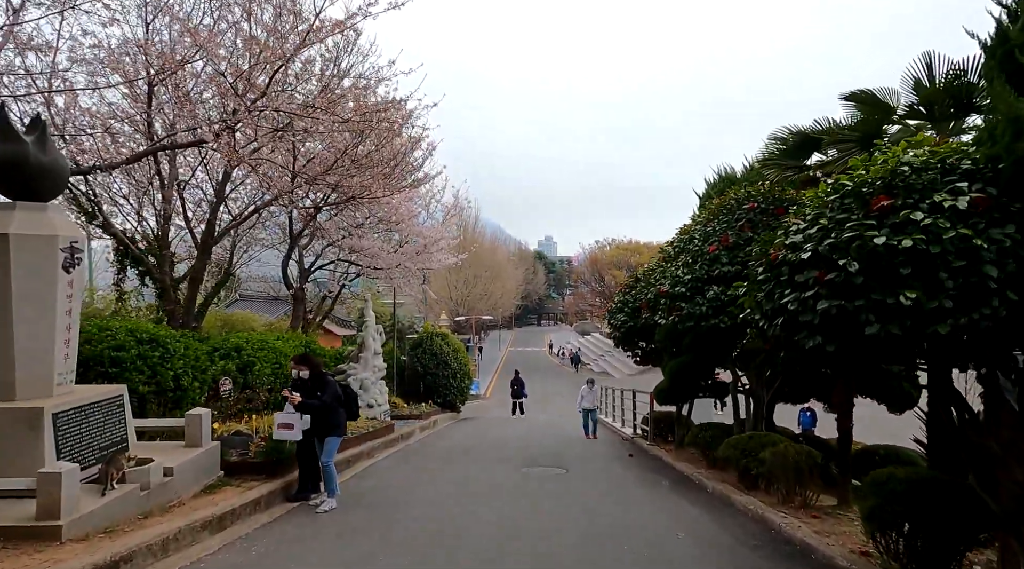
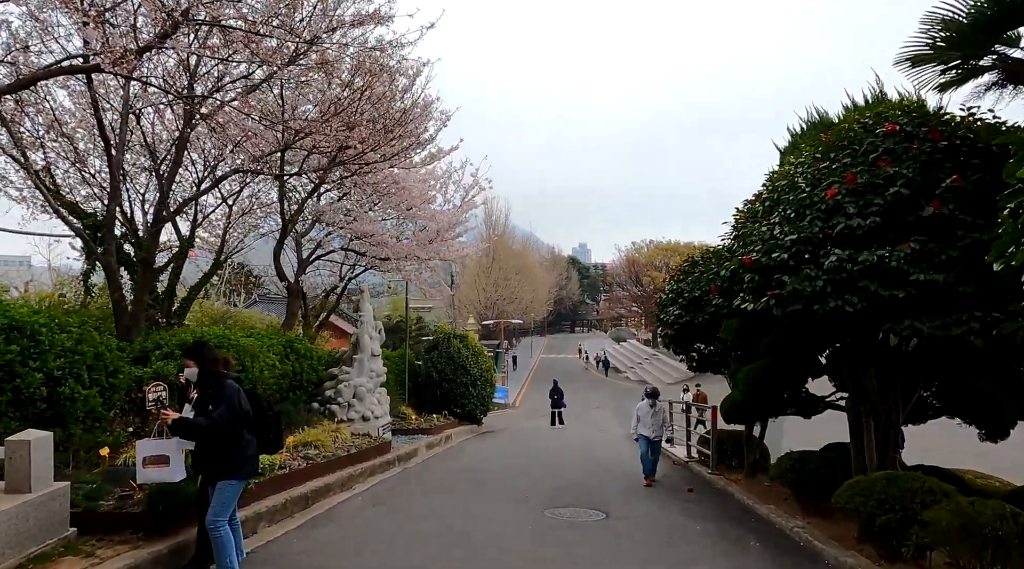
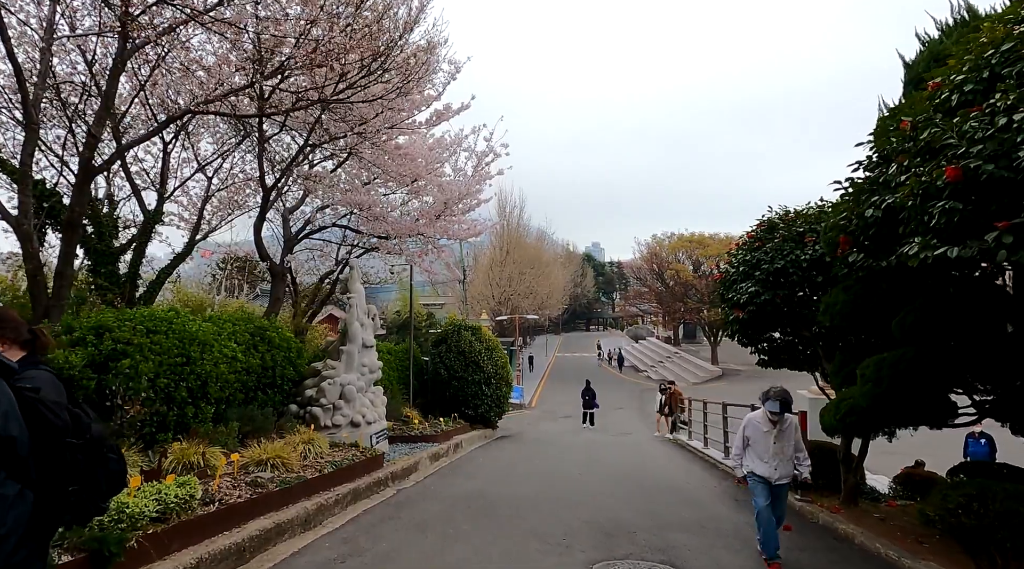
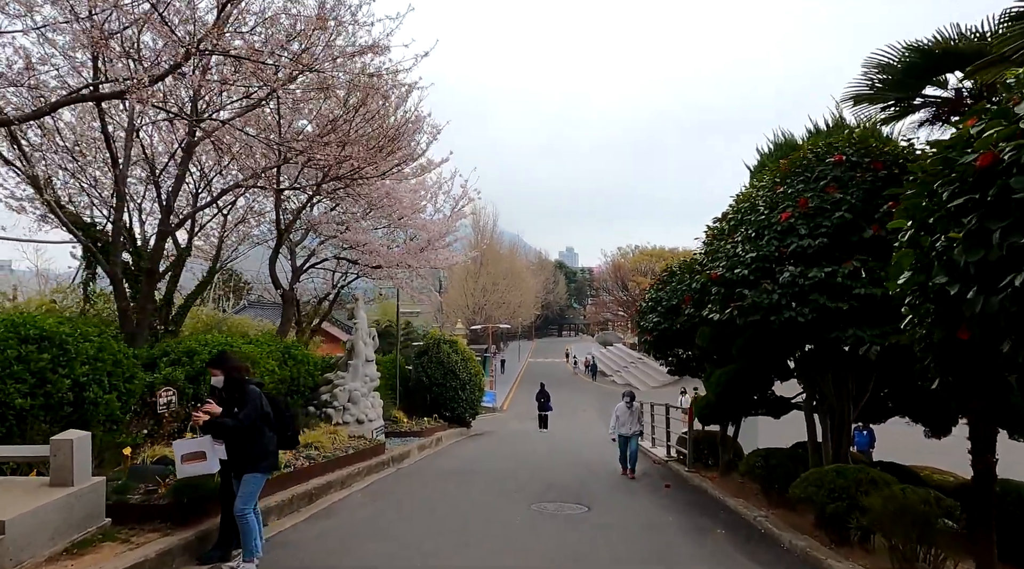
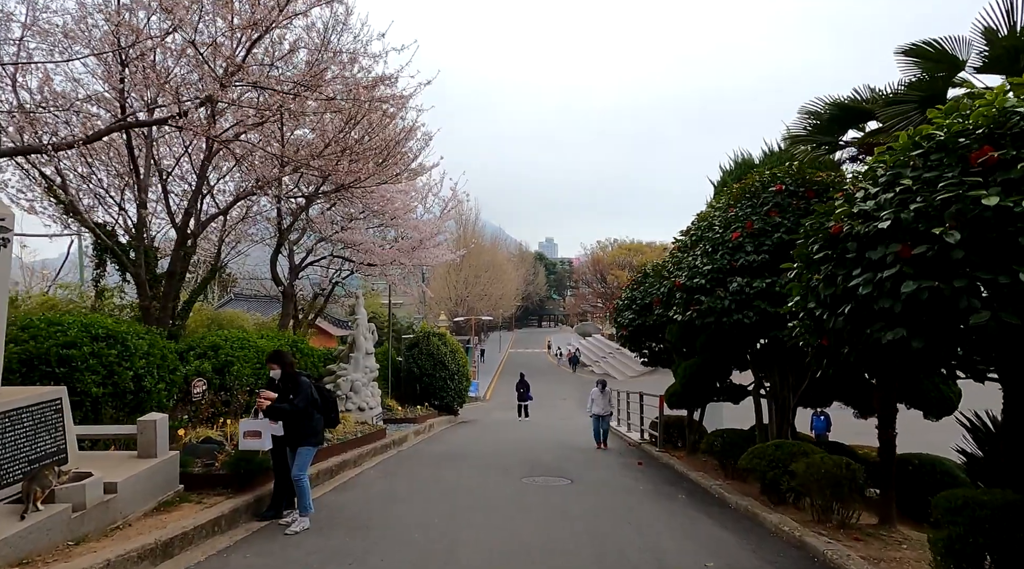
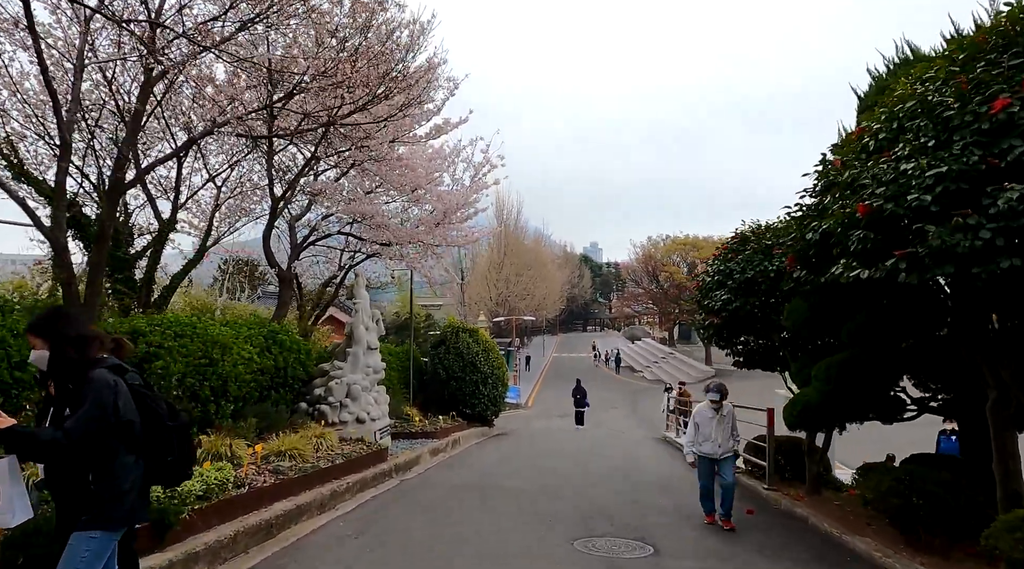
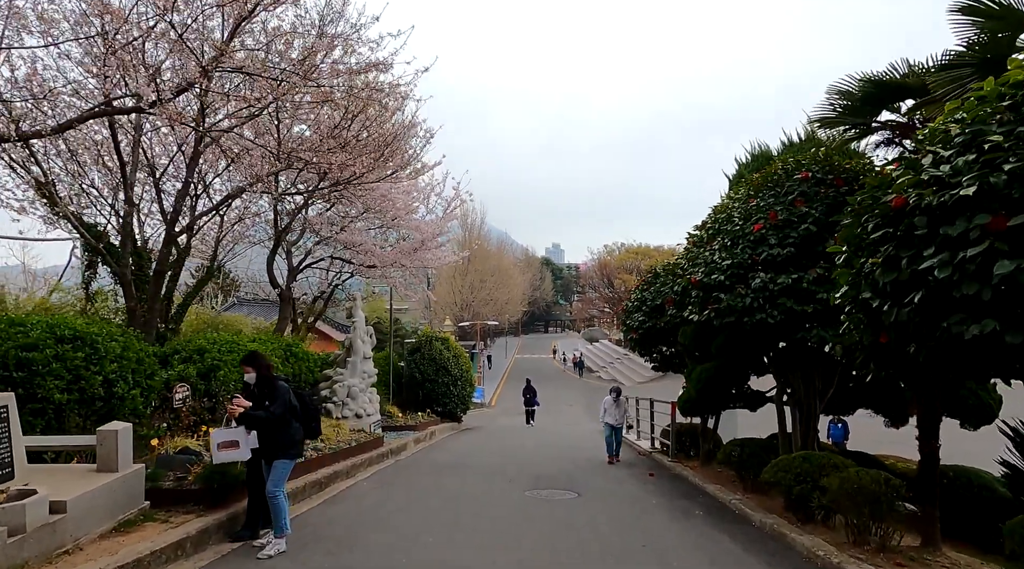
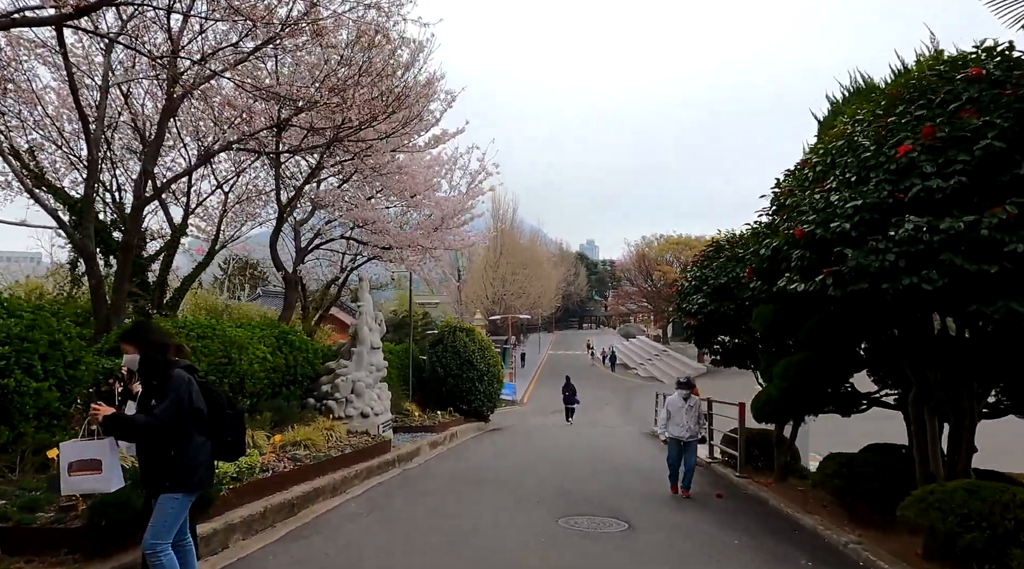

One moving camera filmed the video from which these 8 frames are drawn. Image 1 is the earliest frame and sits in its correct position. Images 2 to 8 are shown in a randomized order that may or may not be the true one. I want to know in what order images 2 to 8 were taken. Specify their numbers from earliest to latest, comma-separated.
5, 7, 4, 2, 8, 6, 3
